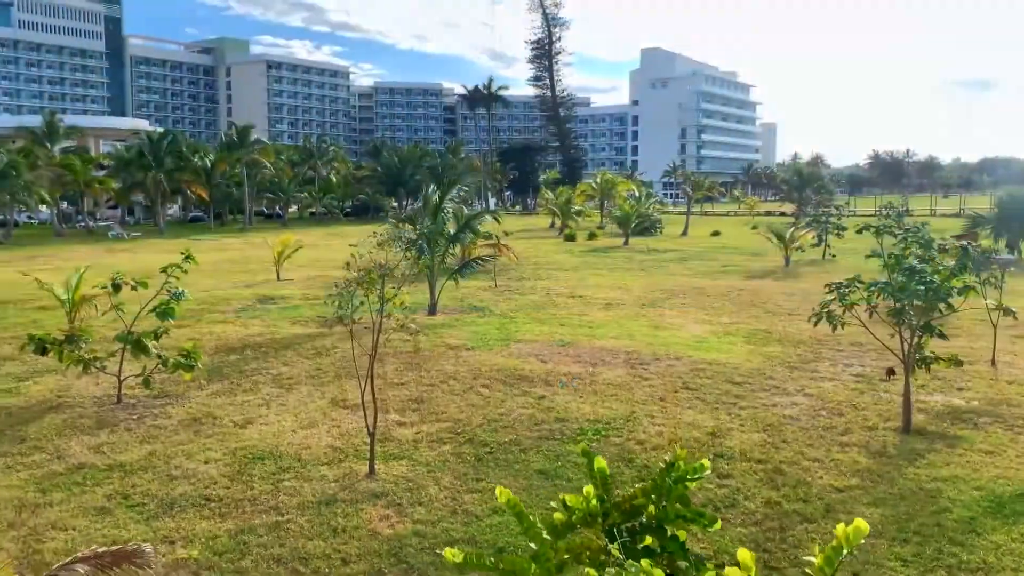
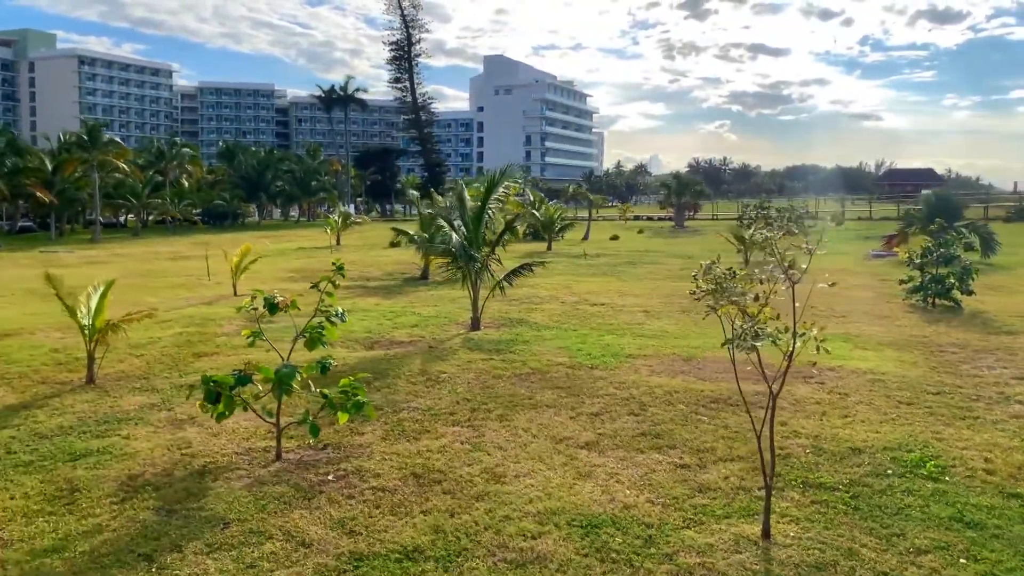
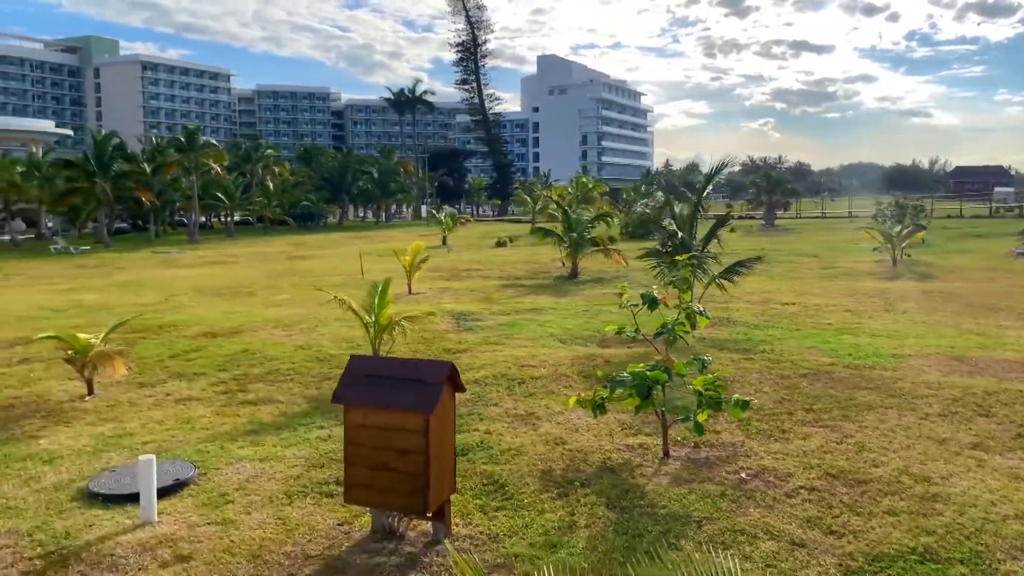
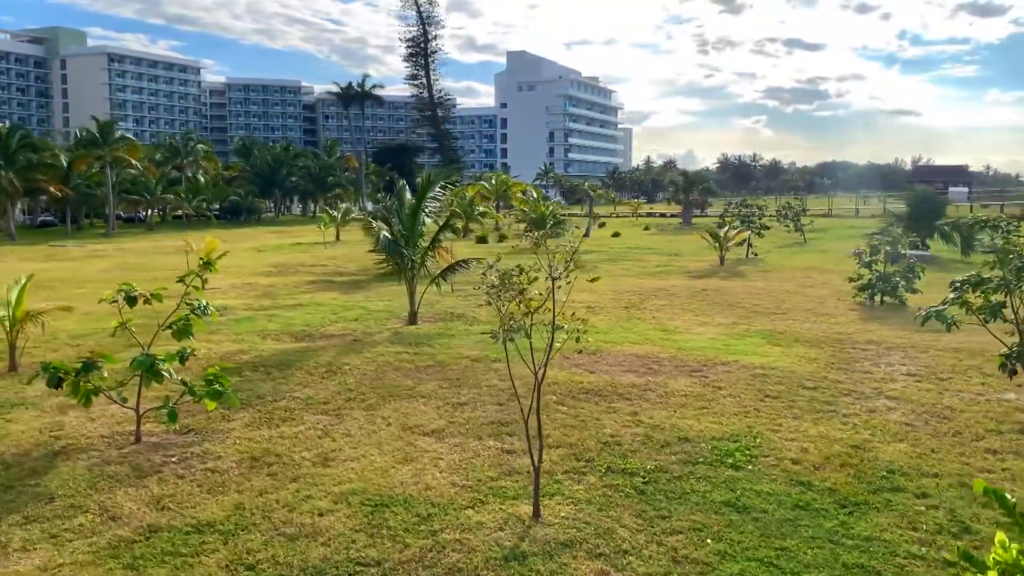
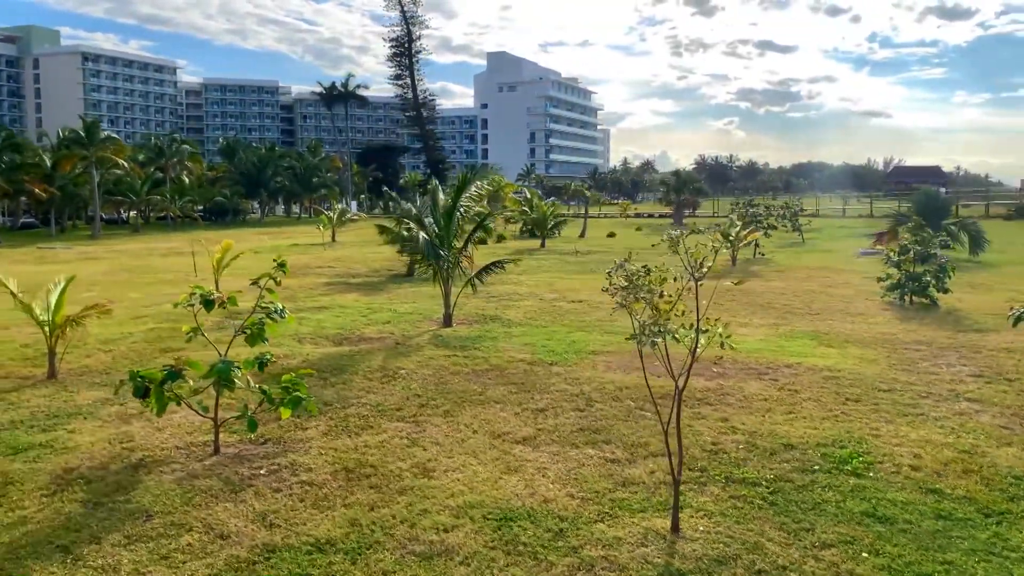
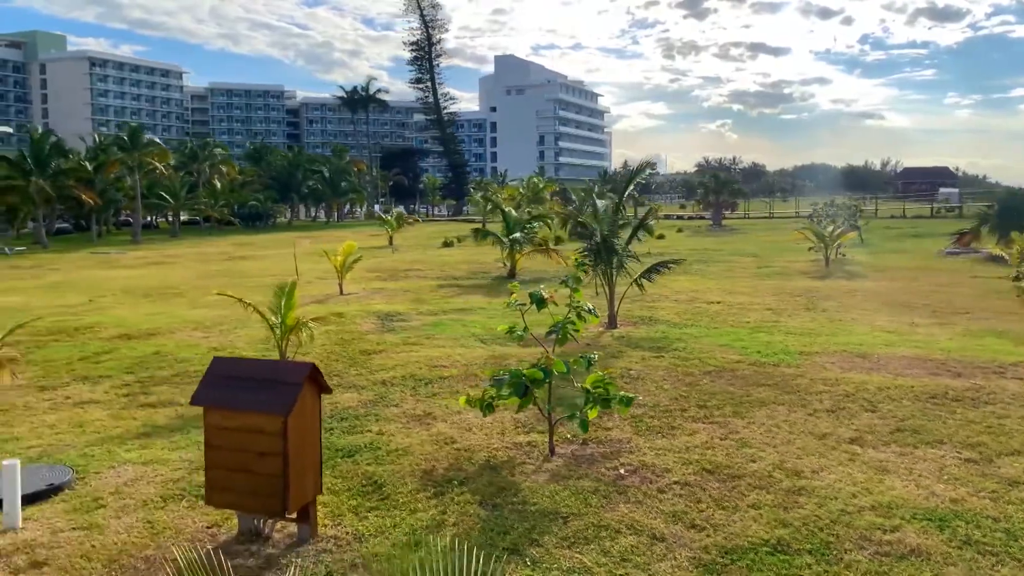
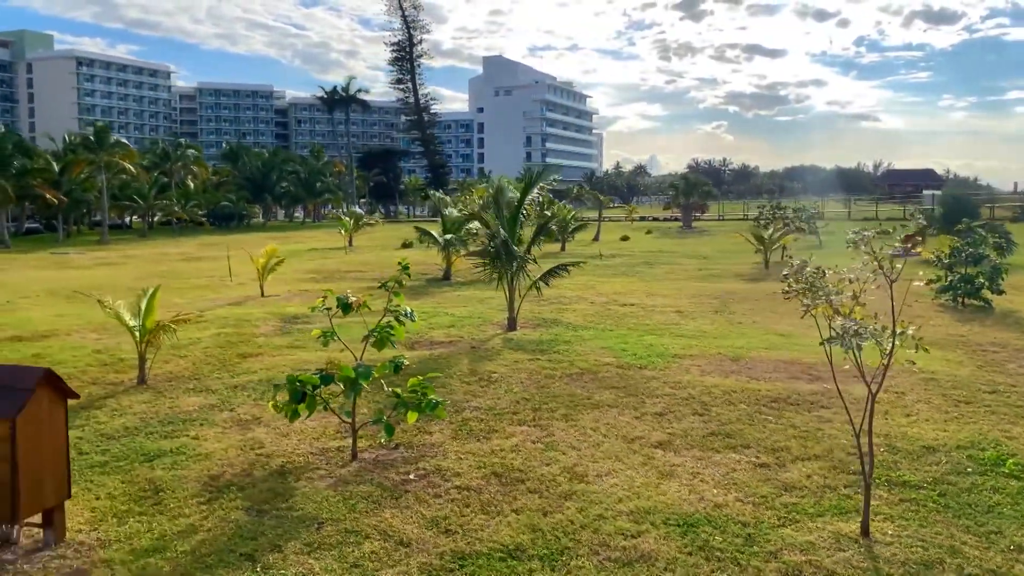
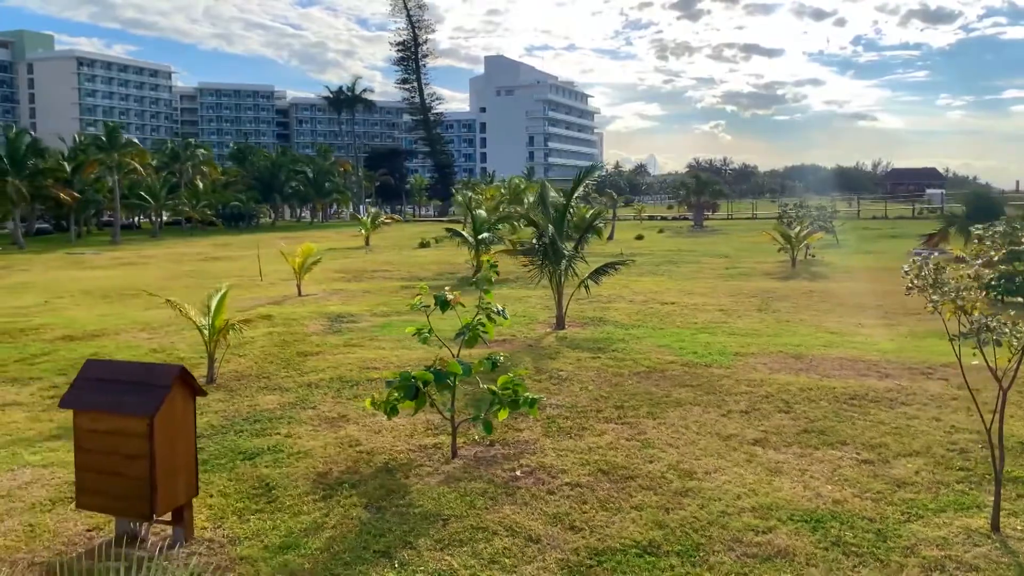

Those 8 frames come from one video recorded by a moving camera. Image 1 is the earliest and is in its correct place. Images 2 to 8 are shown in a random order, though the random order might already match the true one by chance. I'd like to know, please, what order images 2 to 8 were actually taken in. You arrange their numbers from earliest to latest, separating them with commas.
4, 5, 2, 7, 8, 6, 3
